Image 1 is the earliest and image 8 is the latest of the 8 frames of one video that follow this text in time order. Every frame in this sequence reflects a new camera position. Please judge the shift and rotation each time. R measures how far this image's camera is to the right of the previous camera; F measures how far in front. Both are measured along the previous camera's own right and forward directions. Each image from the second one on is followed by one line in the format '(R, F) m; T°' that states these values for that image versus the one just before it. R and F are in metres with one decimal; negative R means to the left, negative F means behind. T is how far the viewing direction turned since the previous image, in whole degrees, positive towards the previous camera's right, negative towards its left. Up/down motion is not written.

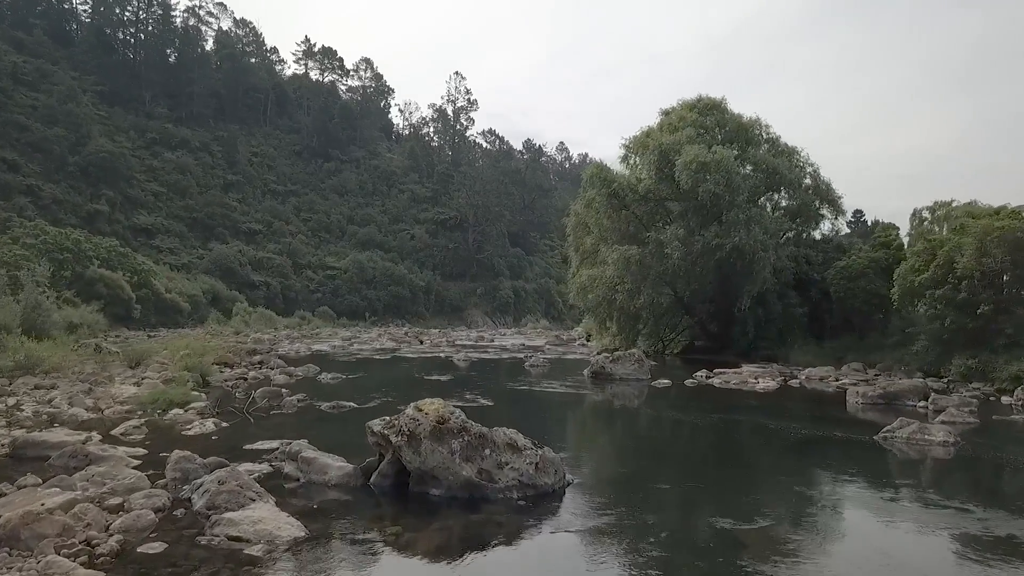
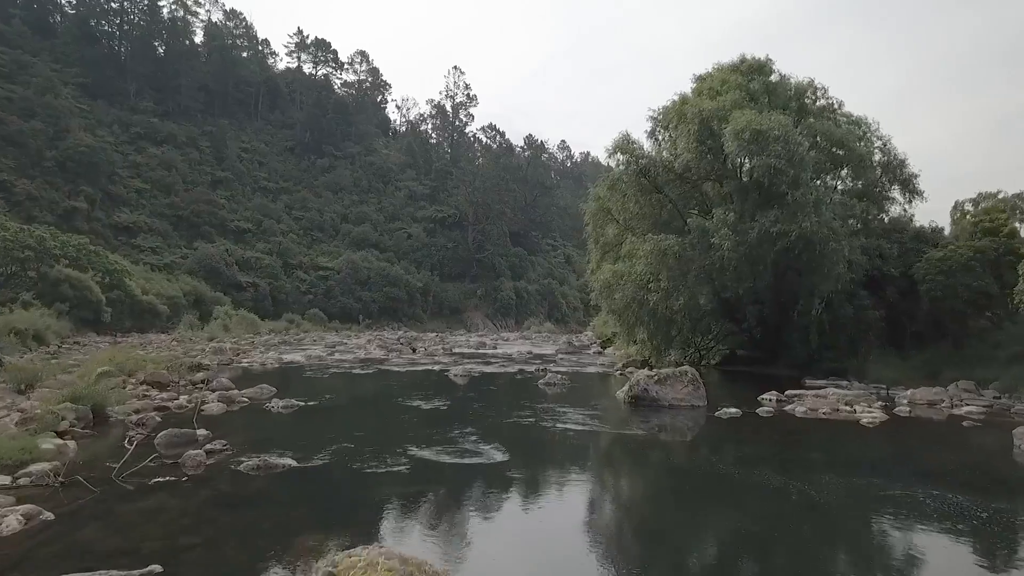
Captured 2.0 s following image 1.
(-0.2, +4.5) m; 0°
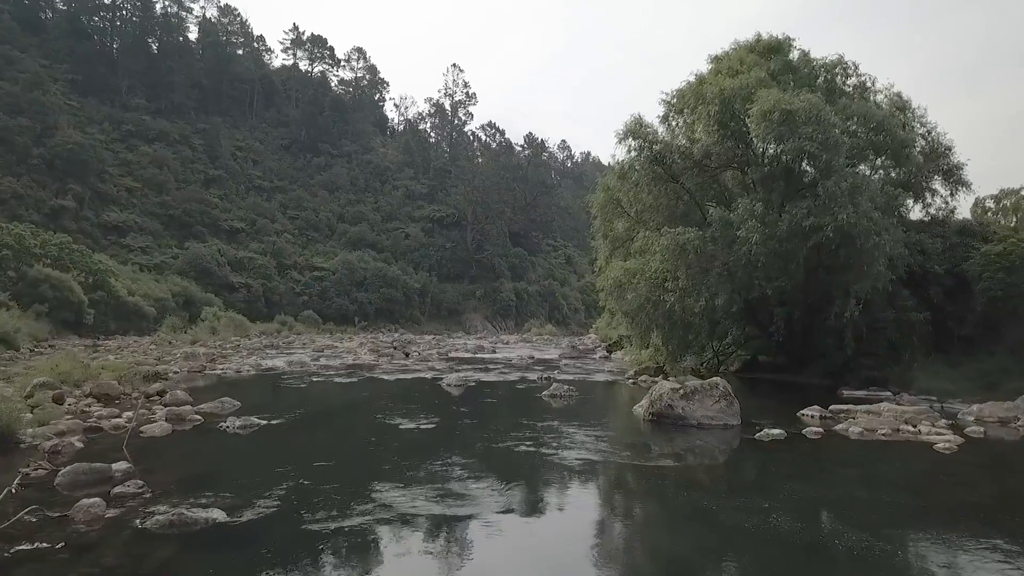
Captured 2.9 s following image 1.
(0.0, +2.1) m; 0°
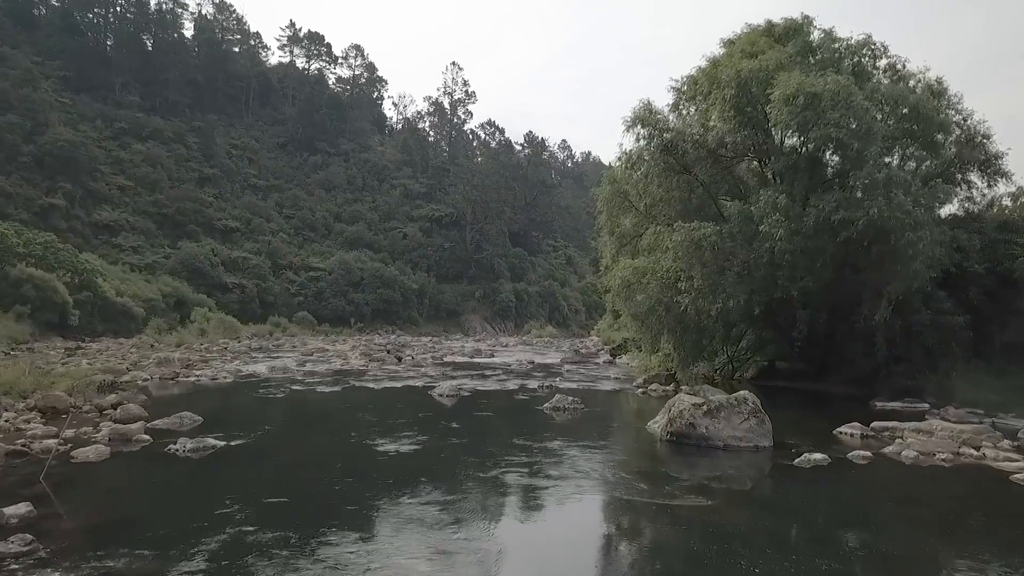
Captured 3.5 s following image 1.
(0.0, +1.6) m; 0°
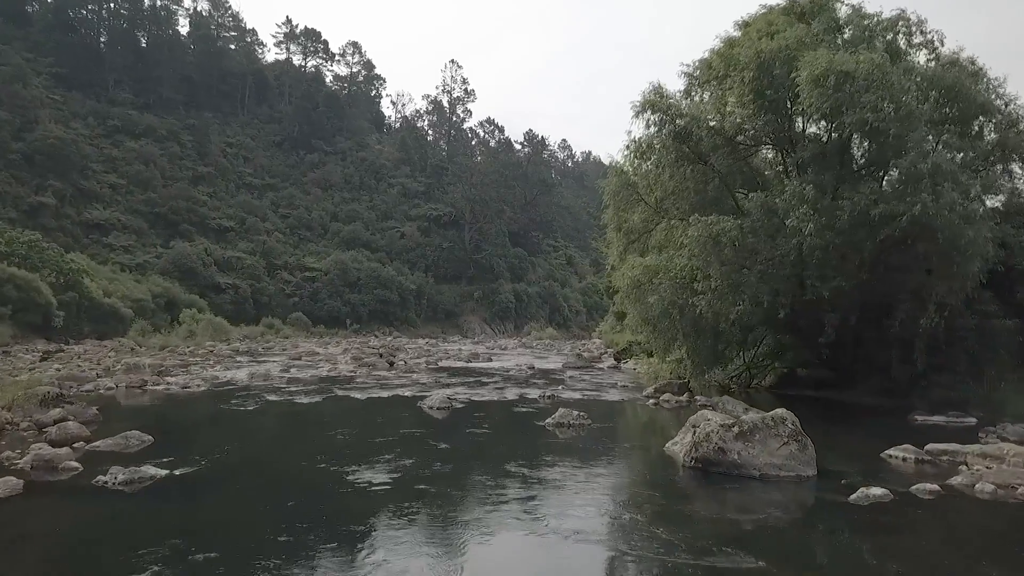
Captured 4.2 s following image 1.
(0.0, +1.6) m; 0°
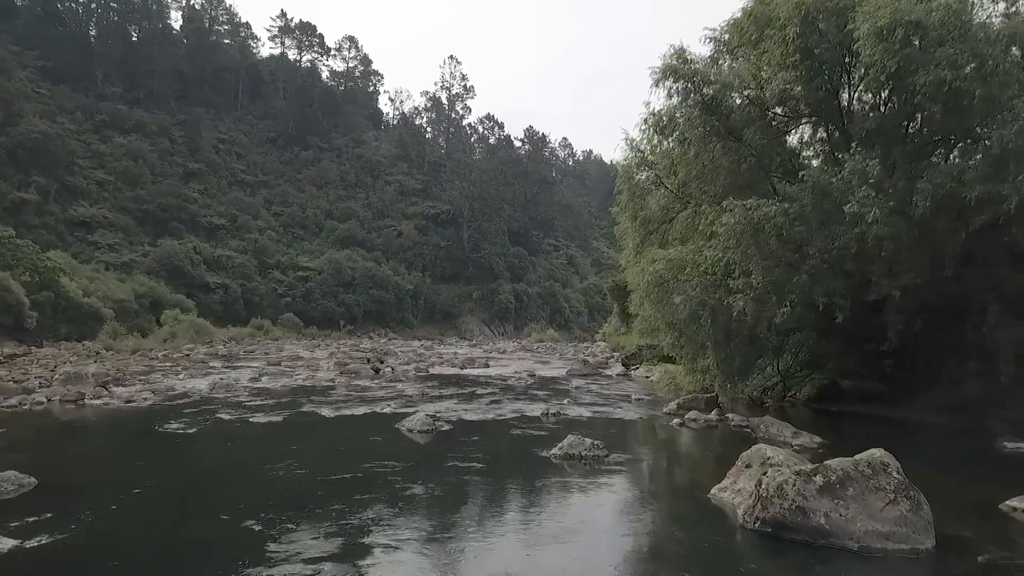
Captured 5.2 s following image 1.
(0.0, +2.5) m; 0°
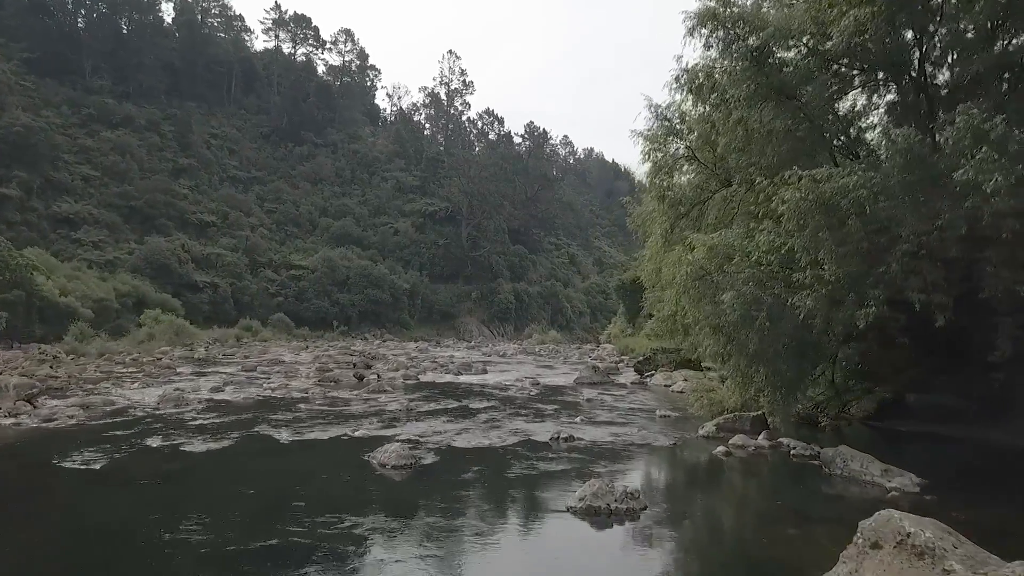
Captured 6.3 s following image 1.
(0.0, +2.7) m; 0°
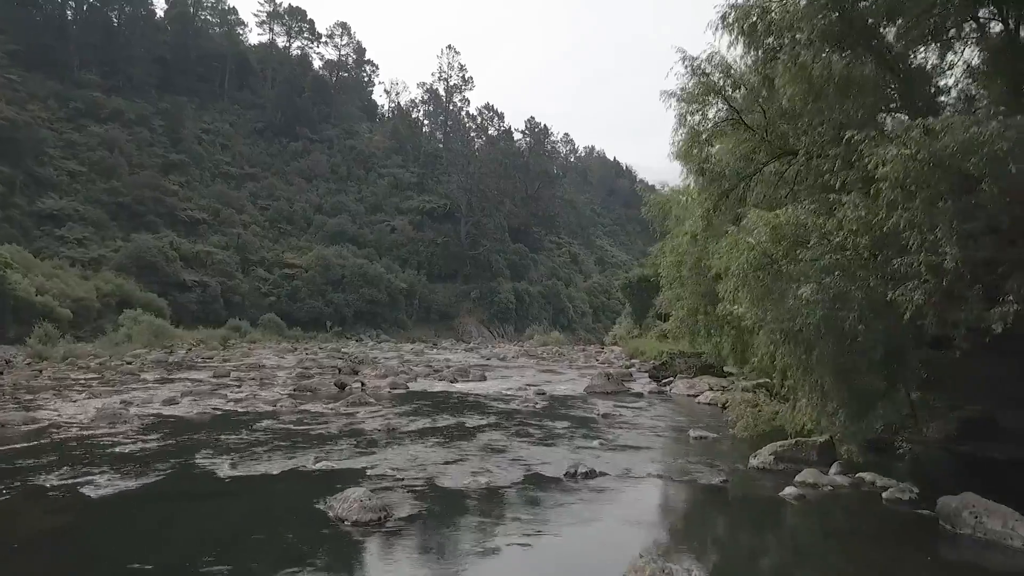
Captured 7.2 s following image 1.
(0.0, +2.4) m; 0°
